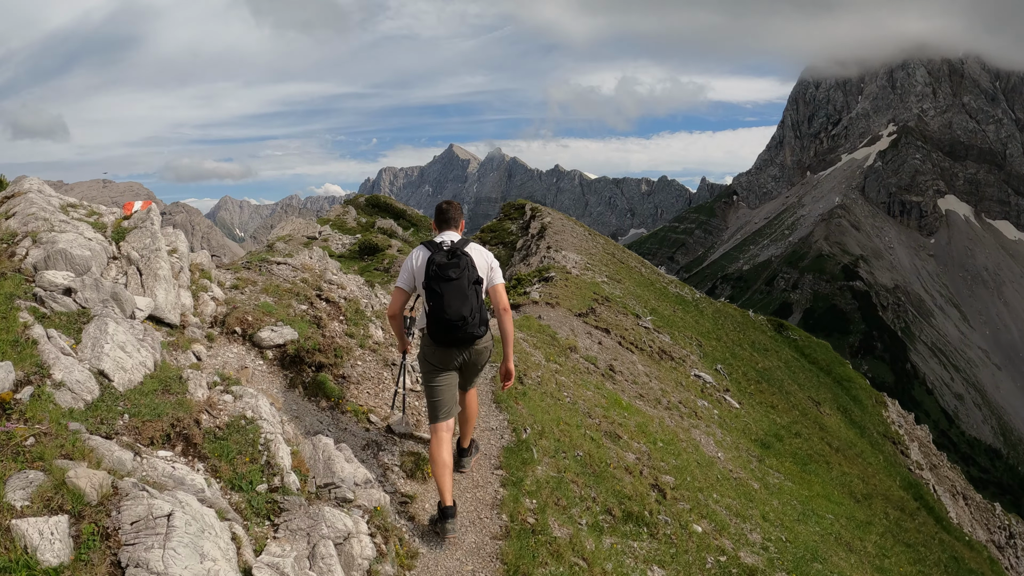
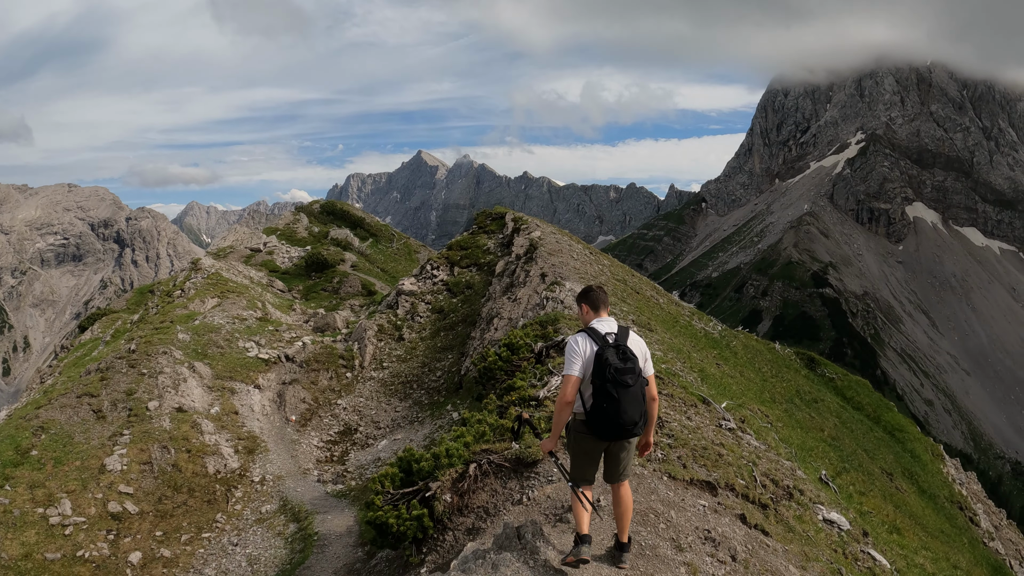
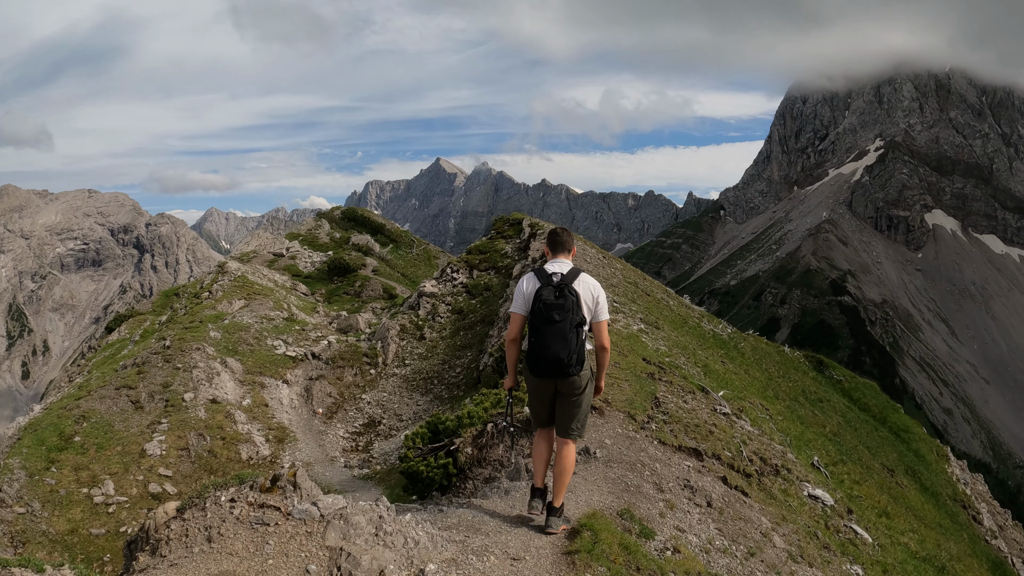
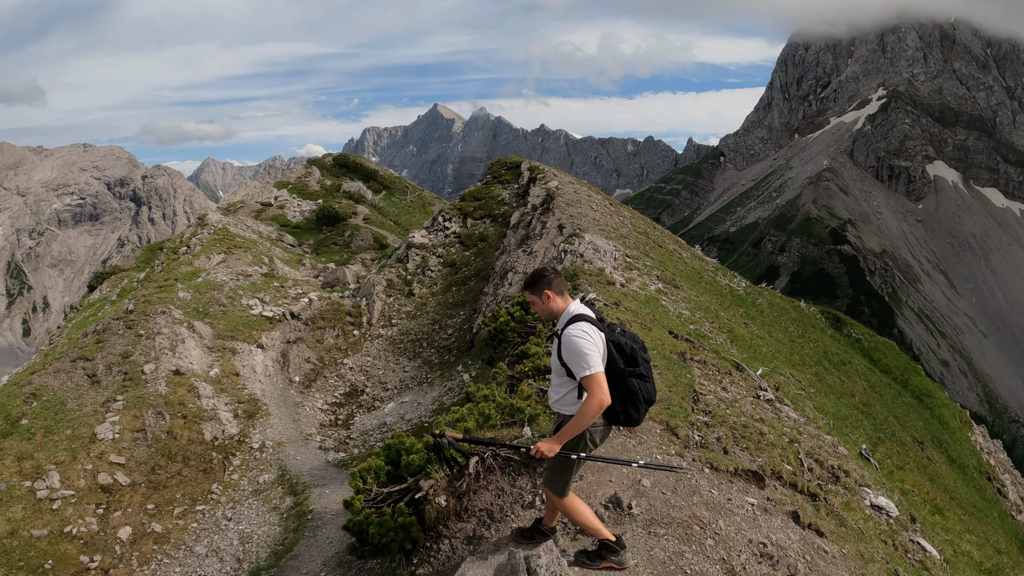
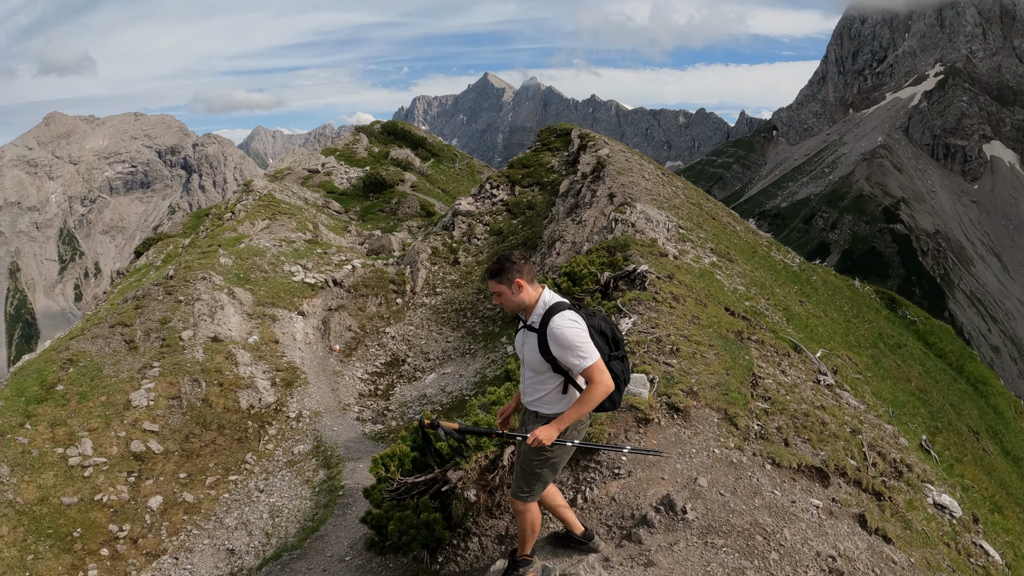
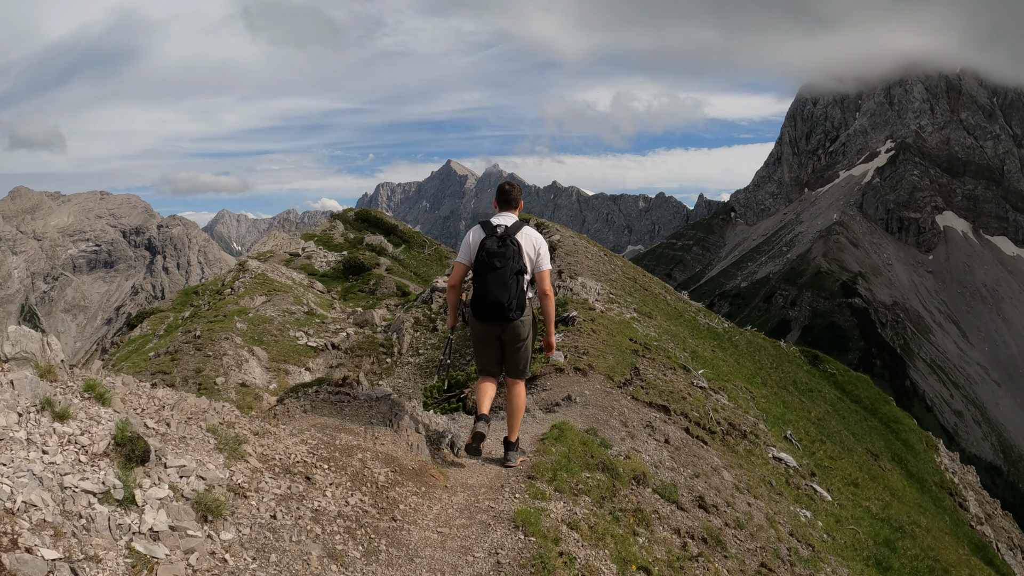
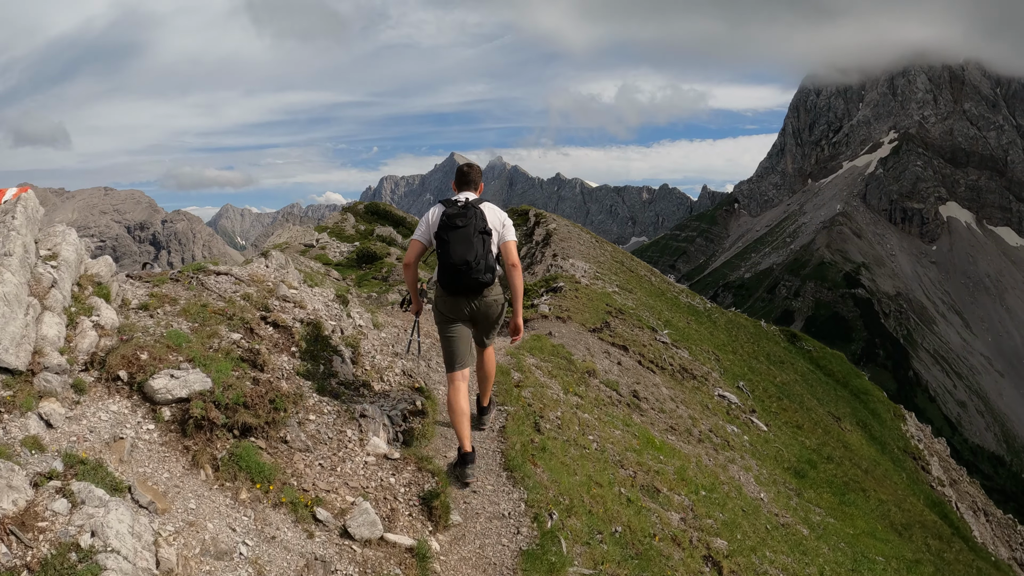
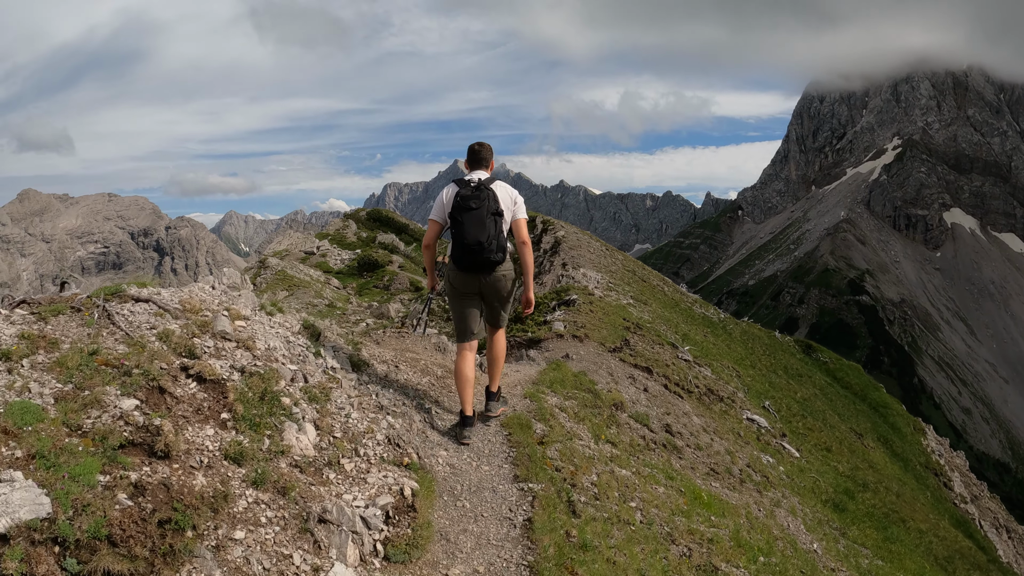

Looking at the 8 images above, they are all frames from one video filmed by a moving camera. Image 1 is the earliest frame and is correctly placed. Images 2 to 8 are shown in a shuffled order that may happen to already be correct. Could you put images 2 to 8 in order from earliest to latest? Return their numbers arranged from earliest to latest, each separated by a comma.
7, 8, 6, 3, 2, 4, 5
